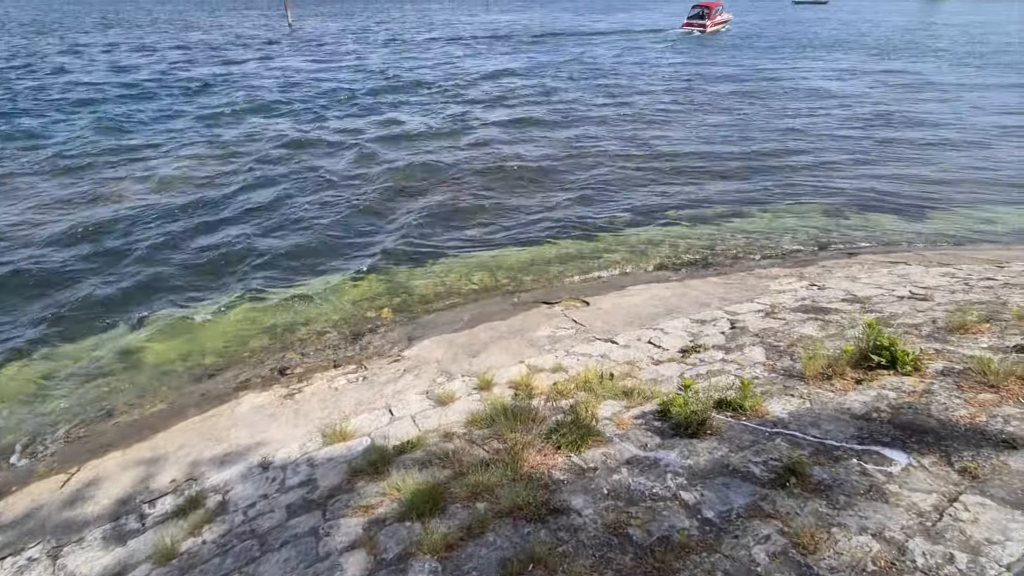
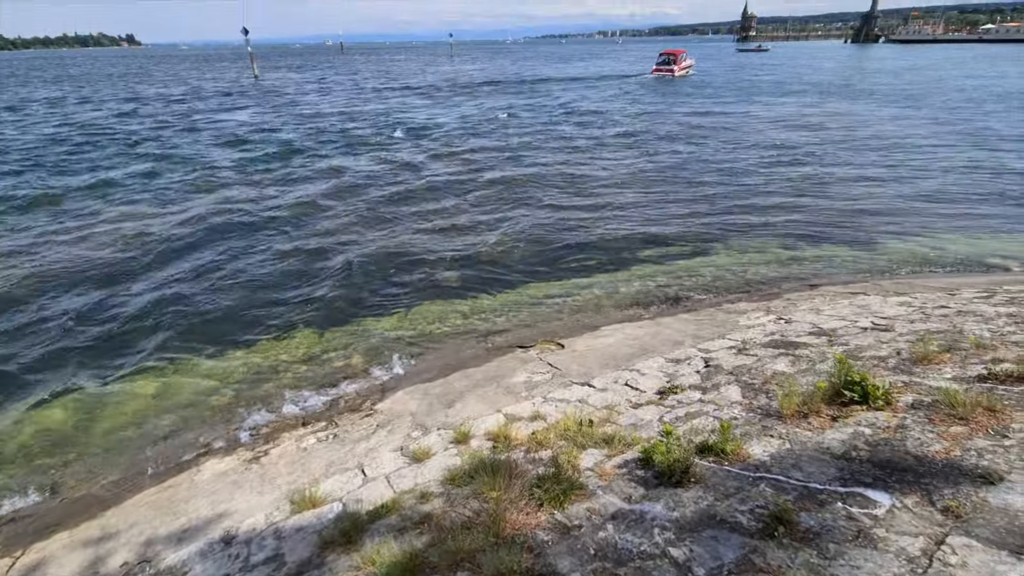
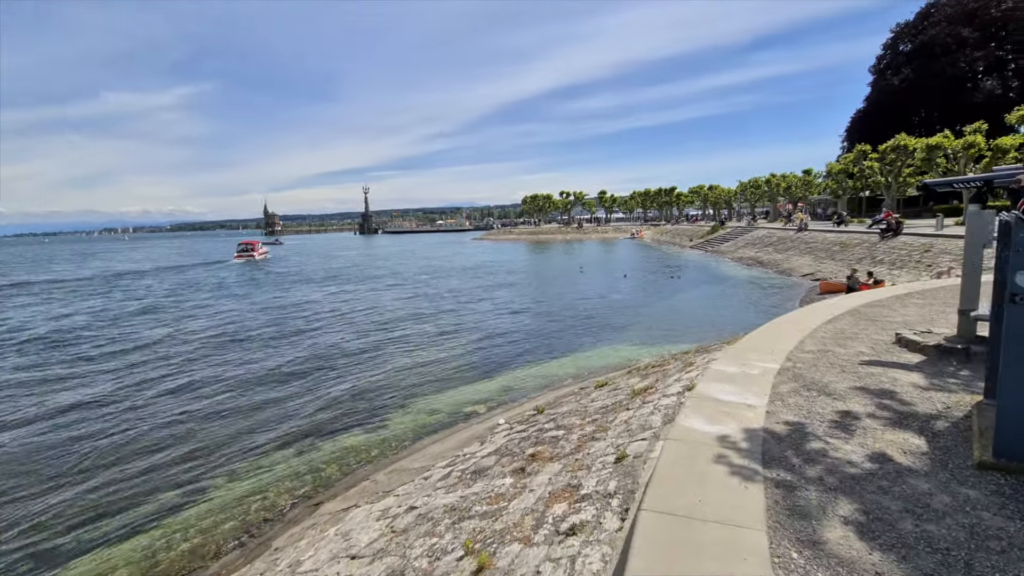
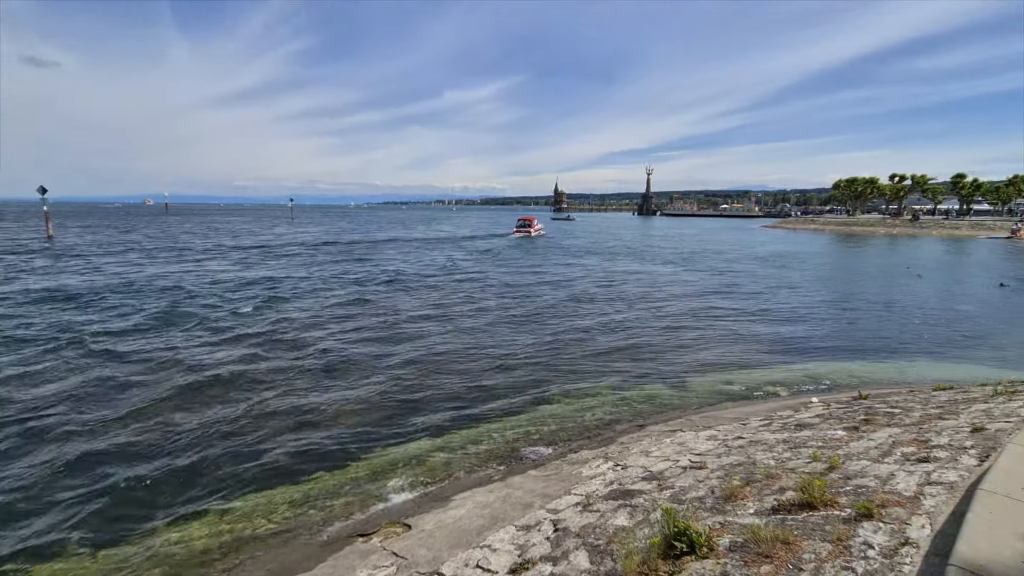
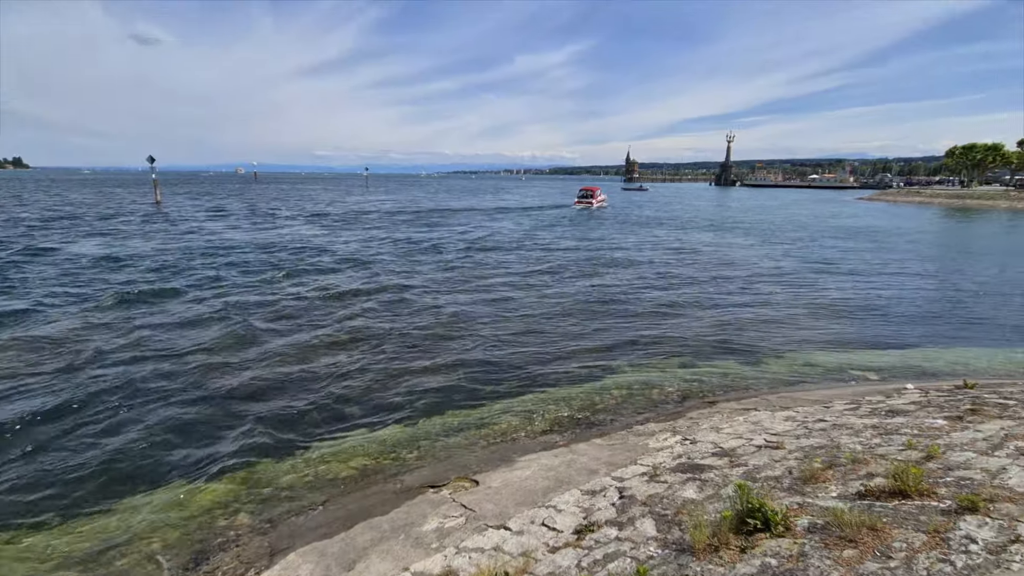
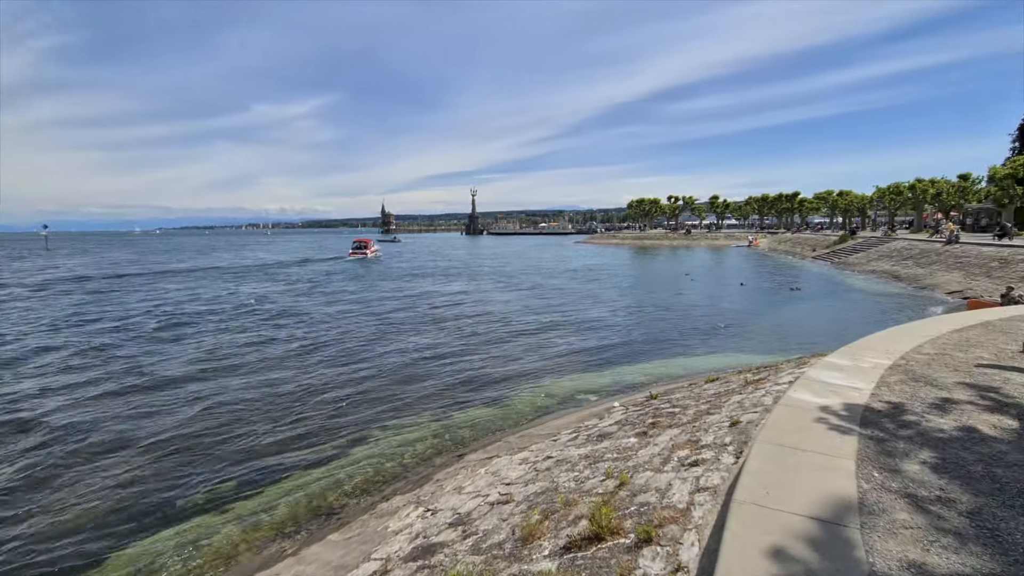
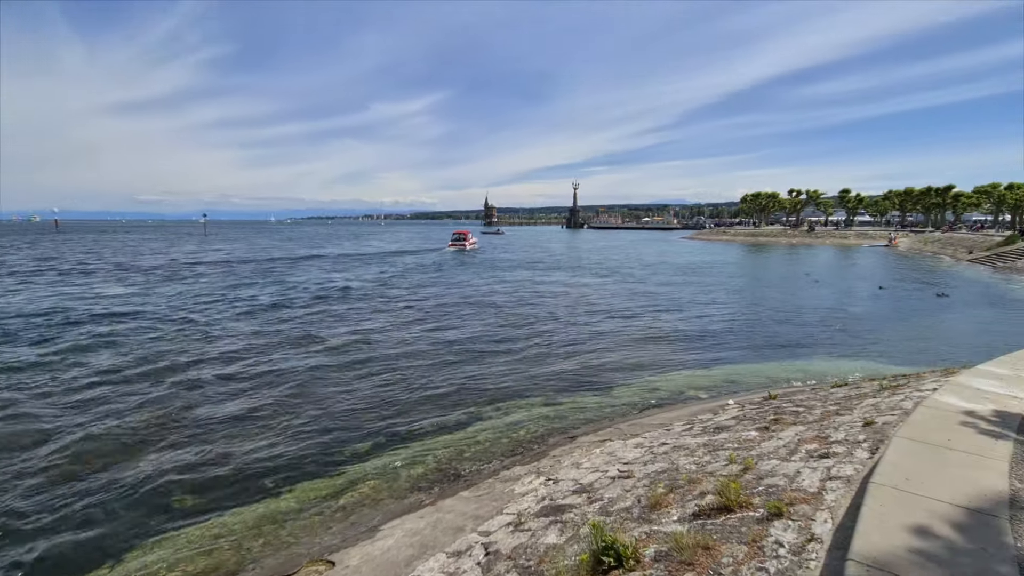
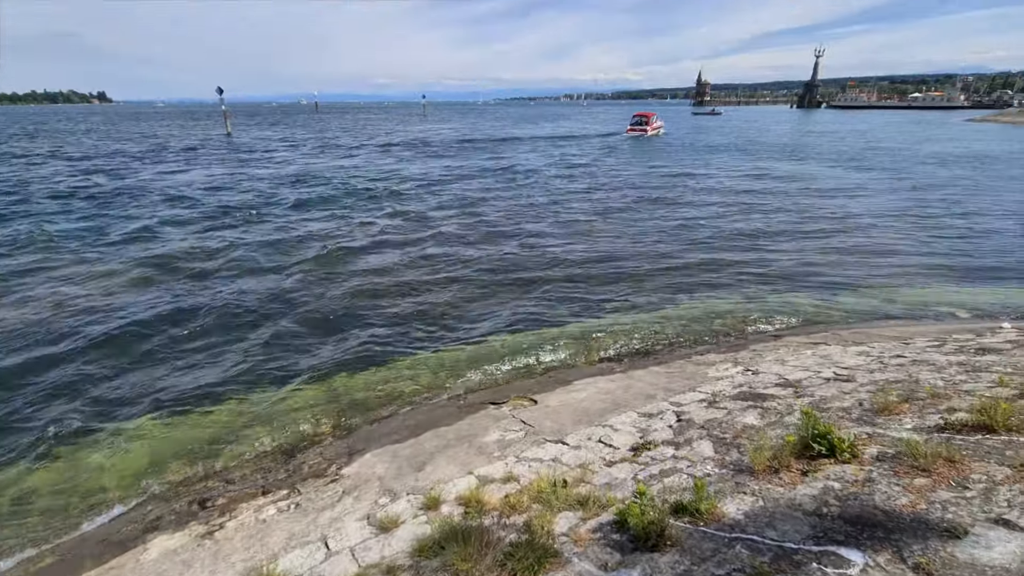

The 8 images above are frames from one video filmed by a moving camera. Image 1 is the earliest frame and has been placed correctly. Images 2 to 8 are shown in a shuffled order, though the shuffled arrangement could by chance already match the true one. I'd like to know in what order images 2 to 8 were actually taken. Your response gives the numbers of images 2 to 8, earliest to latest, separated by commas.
2, 8, 5, 4, 7, 6, 3
